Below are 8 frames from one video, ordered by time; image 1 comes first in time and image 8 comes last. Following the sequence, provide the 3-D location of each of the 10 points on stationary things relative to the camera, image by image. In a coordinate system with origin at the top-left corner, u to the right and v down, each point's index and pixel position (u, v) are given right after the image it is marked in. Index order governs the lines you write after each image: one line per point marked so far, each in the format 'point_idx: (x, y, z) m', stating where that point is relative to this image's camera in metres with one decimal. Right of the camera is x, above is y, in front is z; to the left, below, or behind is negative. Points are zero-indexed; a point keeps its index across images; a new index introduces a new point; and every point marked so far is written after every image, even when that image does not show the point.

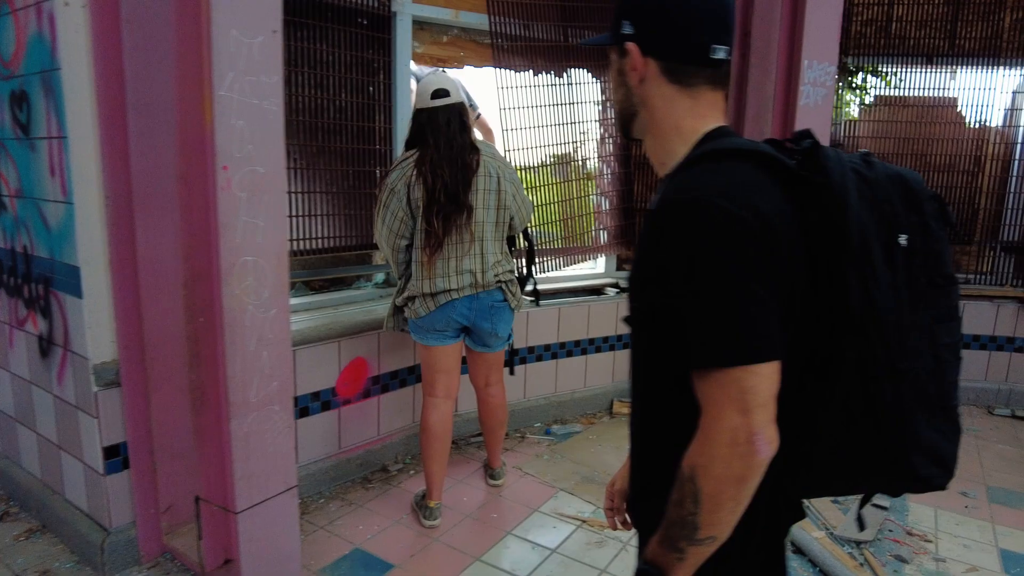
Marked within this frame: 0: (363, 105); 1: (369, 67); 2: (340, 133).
0: (-0.7, +0.8, +3.0) m
1: (-0.6, +1.0, +3.0) m
2: (-0.8, +0.7, +2.9) m
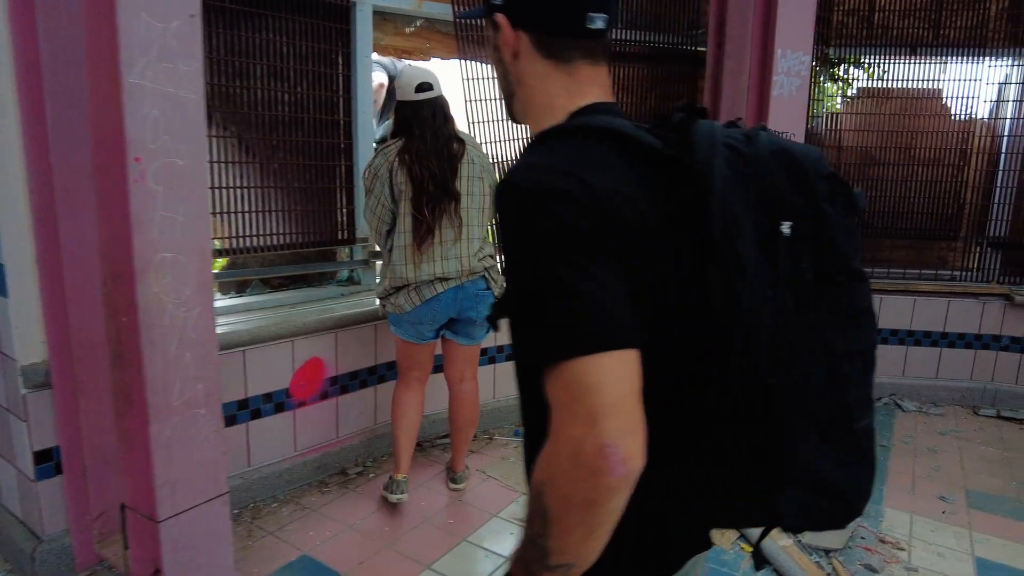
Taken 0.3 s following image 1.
0: (-0.8, +0.8, +2.9) m
1: (-0.8, +1.0, +2.9) m
2: (-0.9, +0.7, +2.8) m
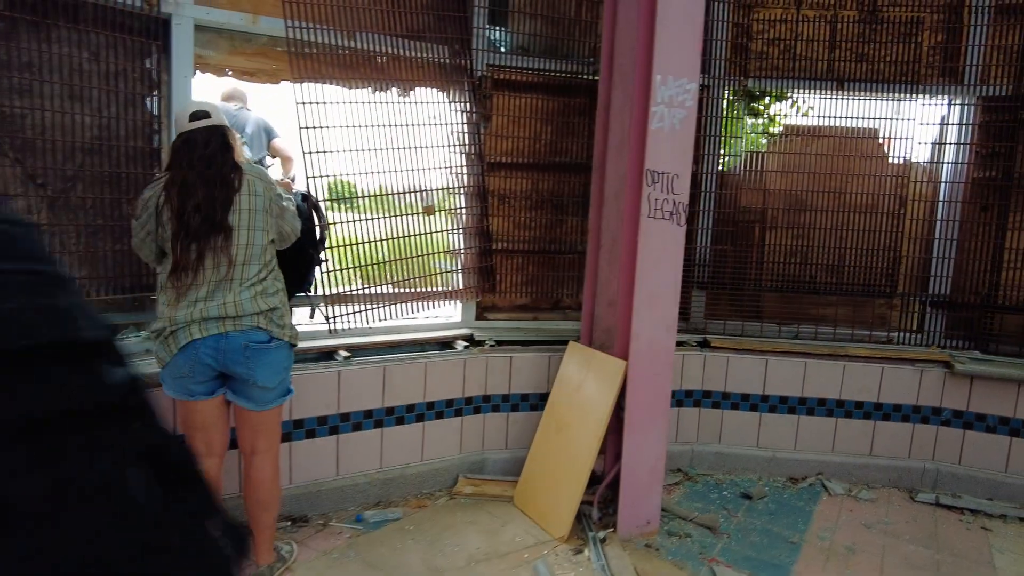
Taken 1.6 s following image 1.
0: (-1.4, +0.6, +2.5) m
1: (-1.4, +0.8, +2.5) m
2: (-1.6, +0.5, +2.4) m
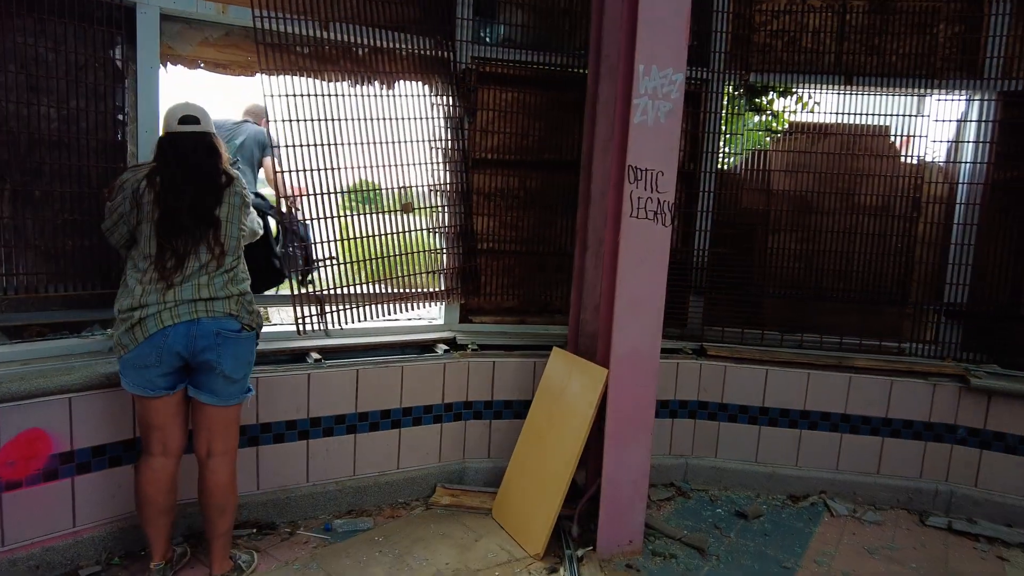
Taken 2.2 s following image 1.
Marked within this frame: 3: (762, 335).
0: (-1.5, +0.6, +2.4) m
1: (-1.5, +0.8, +2.4) m
2: (-1.7, +0.5, +2.4) m
3: (+1.3, -0.2, +3.3) m
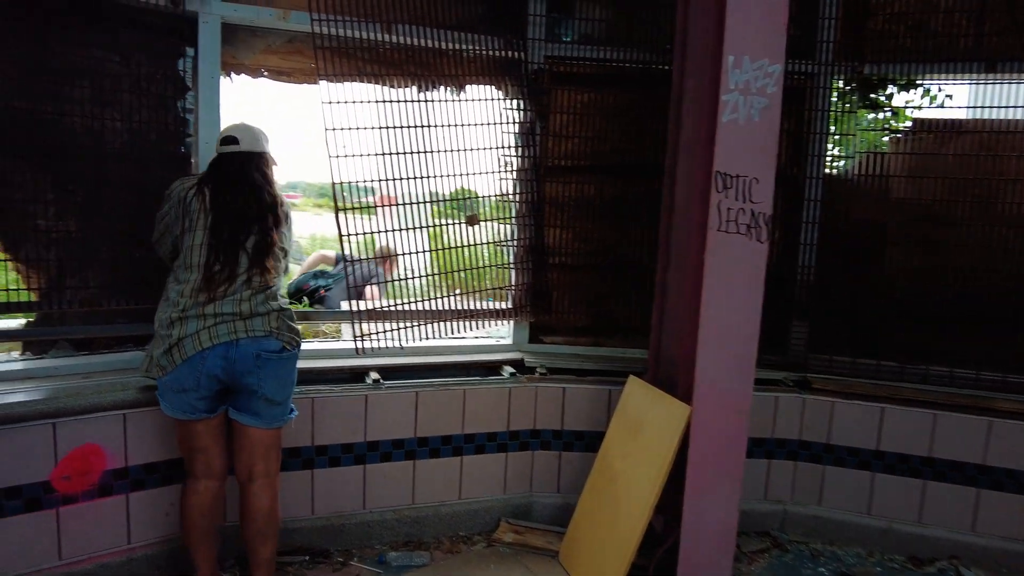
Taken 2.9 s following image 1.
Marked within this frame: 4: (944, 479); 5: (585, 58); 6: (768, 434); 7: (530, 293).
0: (-1.3, +0.6, +2.4) m
1: (-1.2, +0.8, +2.4) m
2: (-1.4, +0.5, +2.4) m
3: (+1.6, -0.3, +2.8) m
4: (+1.8, -0.8, +2.6) m
5: (+0.3, +1.0, +2.8) m
6: (+1.1, -0.6, +2.7) m
7: (+0.1, 0.0, +2.9) m
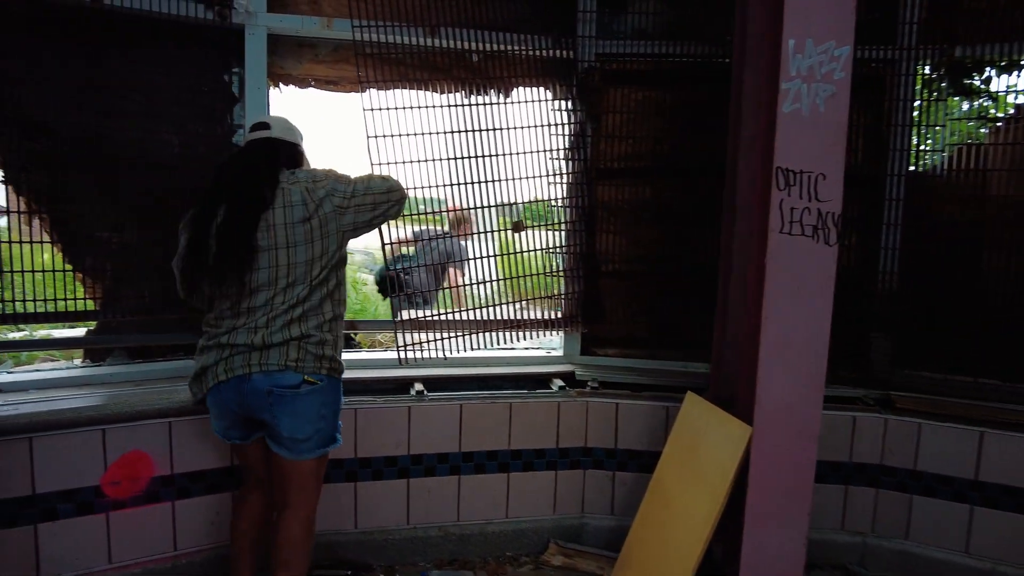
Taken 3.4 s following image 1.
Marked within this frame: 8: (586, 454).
0: (-1.1, +0.6, +2.4) m
1: (-1.1, +0.7, +2.4) m
2: (-1.2, +0.4, +2.4) m
3: (+1.8, -0.4, +2.5) m
4: (+1.9, -0.8, +2.3) m
5: (+0.5, +1.0, +2.6) m
6: (+1.3, -0.7, +2.5) m
7: (+0.3, -0.1, +2.7) m
8: (+0.3, -0.7, +2.6) m
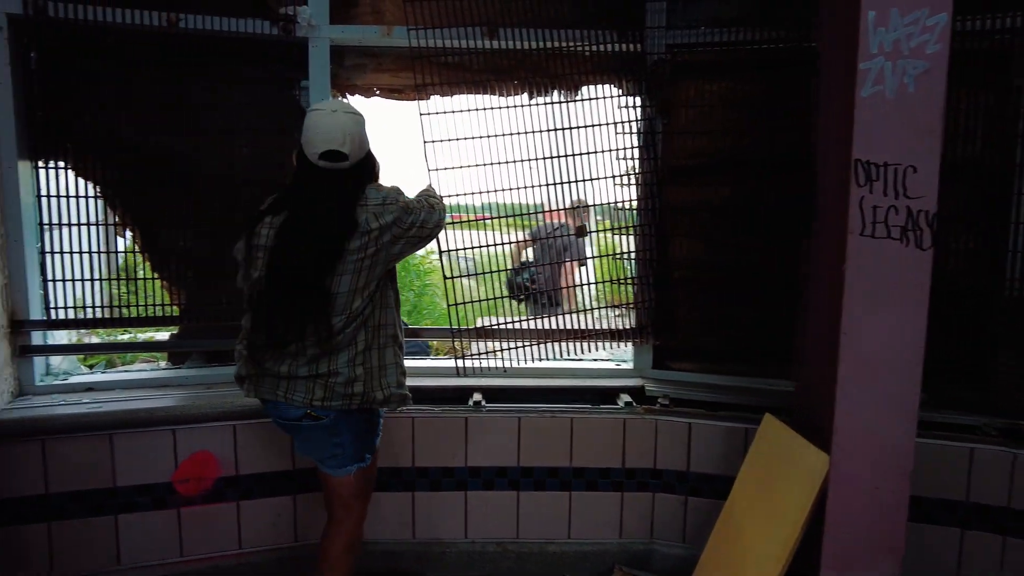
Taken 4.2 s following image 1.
0: (-0.9, +0.5, +2.5) m
1: (-0.9, +0.7, +2.5) m
2: (-1.0, +0.4, +2.5) m
3: (+2.0, -0.4, +2.1) m
4: (+2.1, -0.8, +1.8) m
5: (+0.8, +0.9, +2.4) m
6: (+1.5, -0.7, +2.1) m
7: (+0.6, -0.1, +2.6) m
8: (+0.5, -0.7, +2.4) m
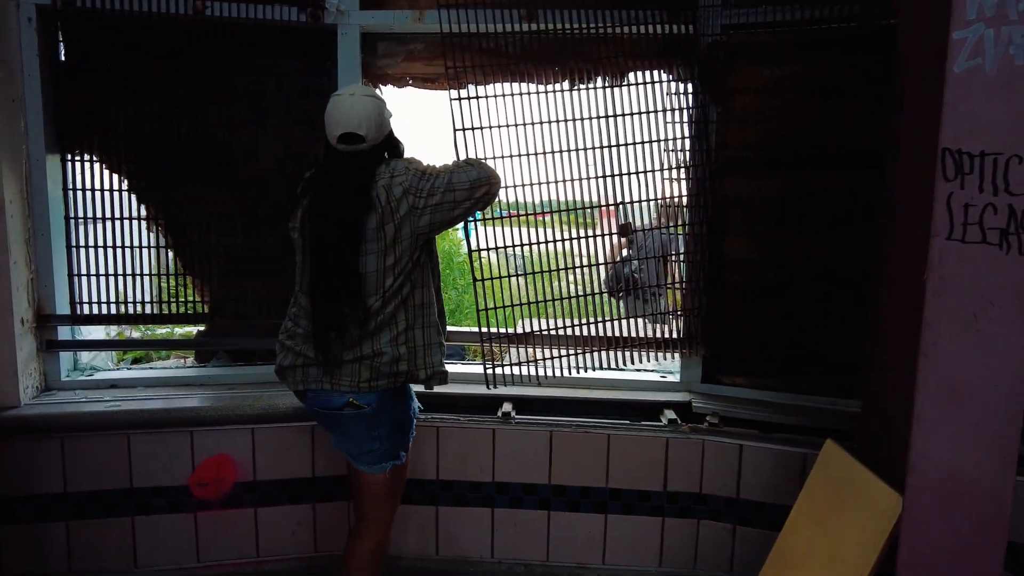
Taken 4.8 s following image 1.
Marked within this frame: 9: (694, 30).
0: (-0.7, +0.5, +2.4) m
1: (-0.7, +0.7, +2.4) m
2: (-0.9, +0.4, +2.4) m
3: (+2.1, -0.5, +1.7) m
4: (+2.1, -0.9, +1.4) m
5: (+0.9, +0.9, +2.2) m
6: (+1.5, -0.7, +1.8) m
7: (+0.7, -0.1, +2.3) m
8: (+0.6, -0.7, +2.2) m
9: (+0.6, +0.9, +2.2) m
